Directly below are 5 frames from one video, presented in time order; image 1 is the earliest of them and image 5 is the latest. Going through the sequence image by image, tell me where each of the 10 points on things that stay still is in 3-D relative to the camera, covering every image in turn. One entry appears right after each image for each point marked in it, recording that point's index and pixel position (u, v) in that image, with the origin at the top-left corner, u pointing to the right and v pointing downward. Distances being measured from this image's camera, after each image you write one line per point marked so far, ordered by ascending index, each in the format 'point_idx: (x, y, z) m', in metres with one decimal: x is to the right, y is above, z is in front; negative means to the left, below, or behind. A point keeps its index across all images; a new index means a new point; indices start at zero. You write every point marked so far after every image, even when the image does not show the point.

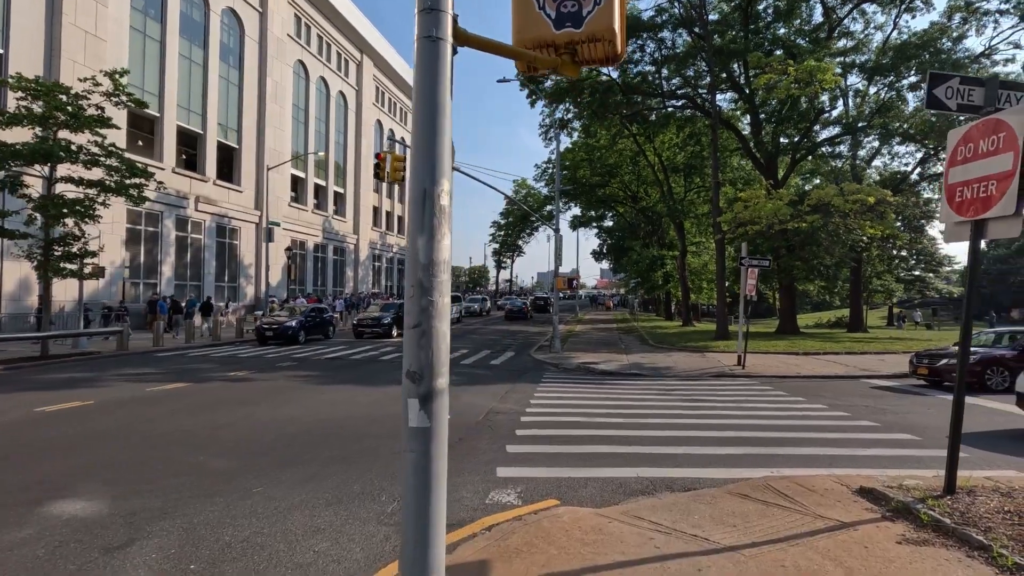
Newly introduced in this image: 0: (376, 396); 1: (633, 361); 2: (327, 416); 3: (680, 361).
0: (-2.9, -2.3, +11.5) m
1: (+4.3, -2.6, +18.9) m
2: (-3.2, -2.2, +9.3) m
3: (+5.9, -2.6, +18.6) m
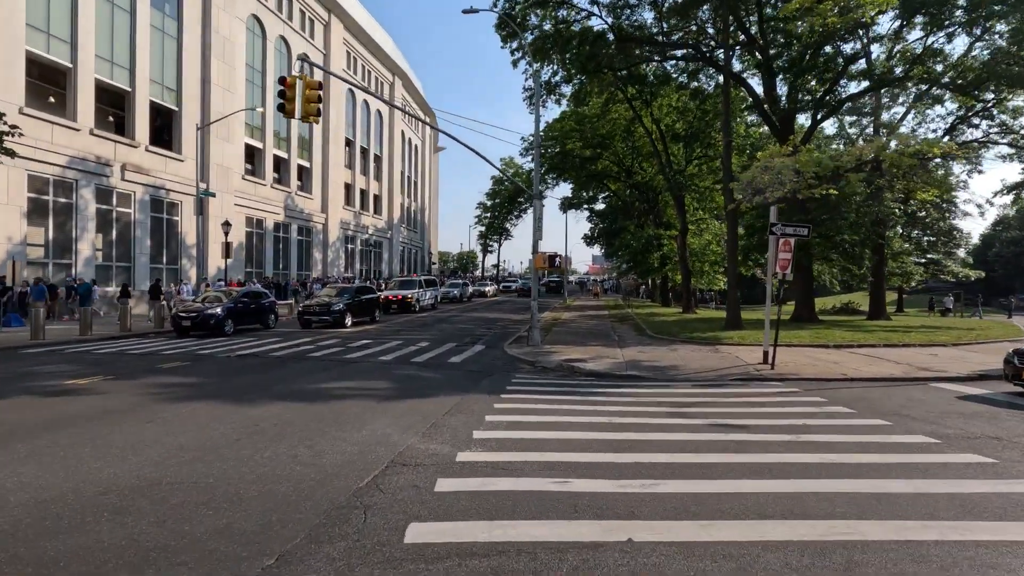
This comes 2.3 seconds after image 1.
0: (-3.8, -1.9, +7.5) m
1: (+3.3, -2.0, +15.0) m
2: (-4.1, -1.8, +5.3) m
3: (+4.9, -1.9, +14.8) m
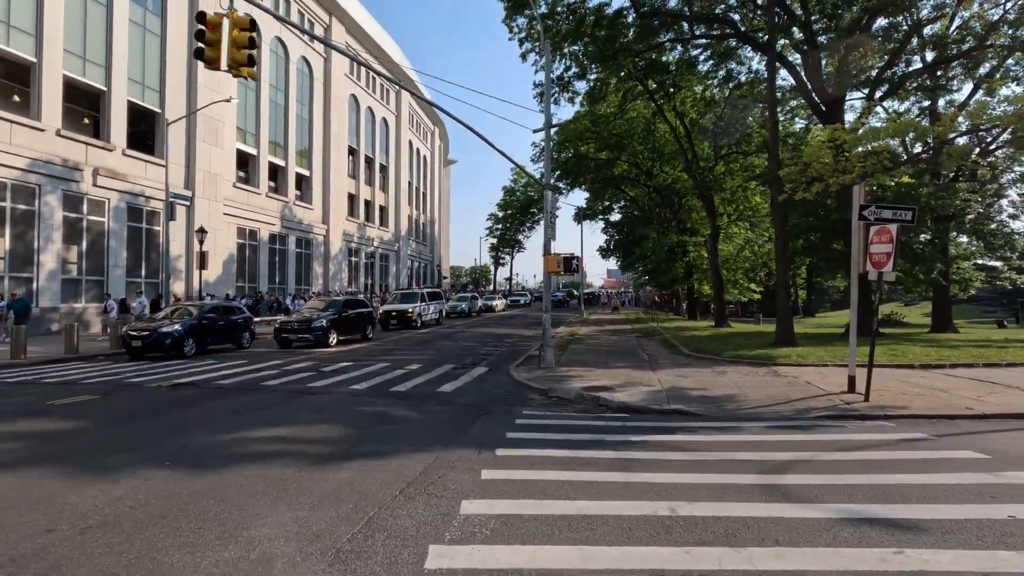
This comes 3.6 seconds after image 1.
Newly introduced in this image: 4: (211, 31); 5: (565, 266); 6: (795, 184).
0: (-3.8, -1.9, +4.5) m
1: (+3.5, -2.1, +11.8) m
2: (-4.2, -1.8, +2.3) m
3: (+5.1, -2.1, +11.5) m
4: (-4.7, +4.0, +8.4) m
5: (+1.5, +0.6, +14.6) m
6: (+9.8, +3.6, +18.5) m
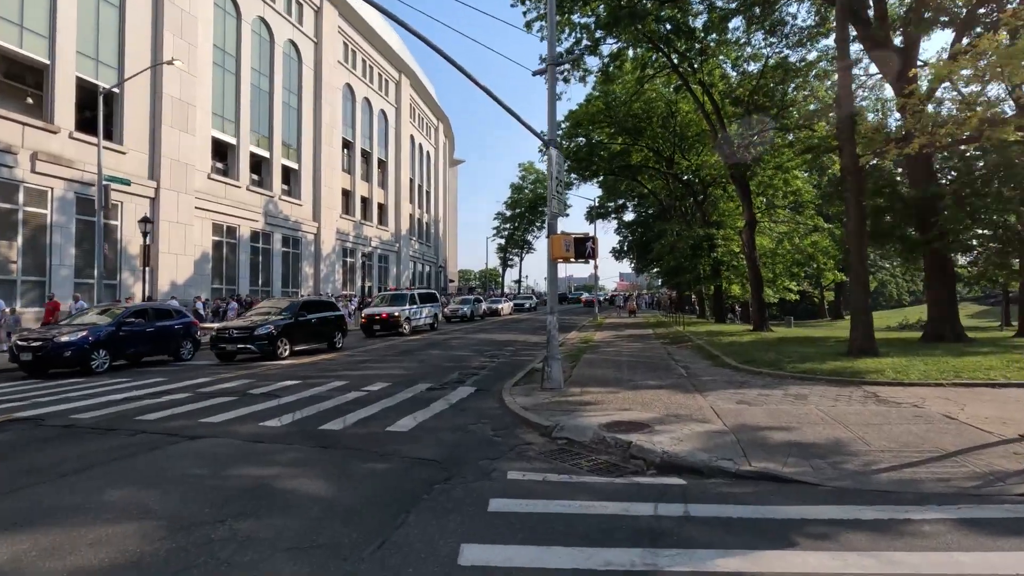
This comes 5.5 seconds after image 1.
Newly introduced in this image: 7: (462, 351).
0: (-4.2, -1.7, +0.8) m
1: (+3.3, -1.9, +7.9) m
2: (-4.6, -1.6, -1.4) m
3: (+4.9, -1.9, +7.6) m
4: (-5.0, +4.2, +4.8) m
5: (+1.3, +0.7, +10.8) m
6: (+9.8, +3.8, +14.5) m
7: (-1.7, -2.2, +18.5) m
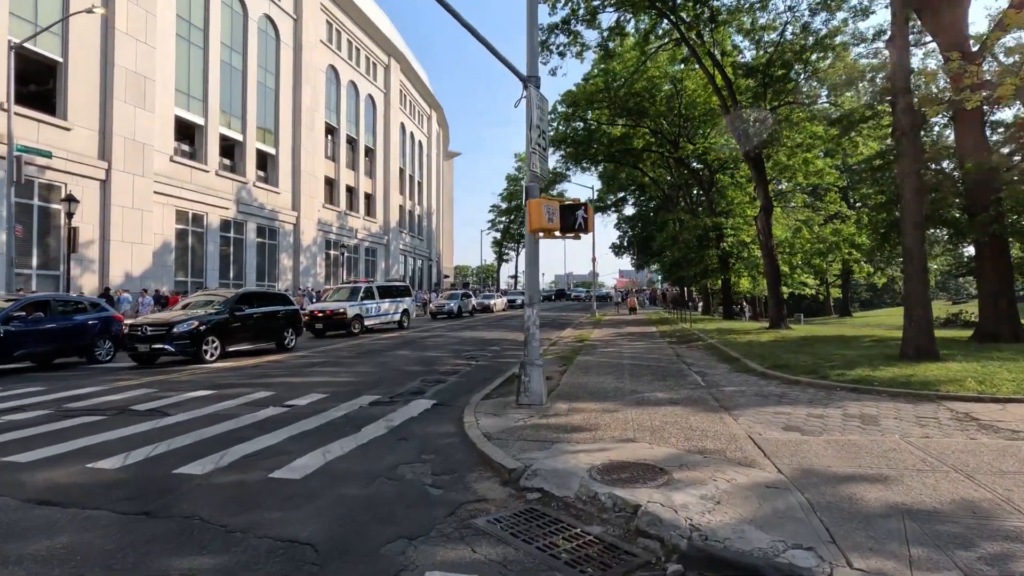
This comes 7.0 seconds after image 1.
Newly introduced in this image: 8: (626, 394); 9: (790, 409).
0: (-4.7, -1.5, -1.8) m
1: (+2.8, -1.7, +5.4) m
2: (-5.1, -1.4, -4.0) m
3: (+4.4, -1.7, +5.1) m
4: (-5.5, +4.4, +2.2) m
5: (+0.8, +1.0, +8.2) m
6: (+9.3, +4.1, +11.9) m
7: (-2.2, -1.9, +16.0) m
8: (+1.9, -1.8, +8.9) m
9: (+4.0, -1.7, +7.6) m
